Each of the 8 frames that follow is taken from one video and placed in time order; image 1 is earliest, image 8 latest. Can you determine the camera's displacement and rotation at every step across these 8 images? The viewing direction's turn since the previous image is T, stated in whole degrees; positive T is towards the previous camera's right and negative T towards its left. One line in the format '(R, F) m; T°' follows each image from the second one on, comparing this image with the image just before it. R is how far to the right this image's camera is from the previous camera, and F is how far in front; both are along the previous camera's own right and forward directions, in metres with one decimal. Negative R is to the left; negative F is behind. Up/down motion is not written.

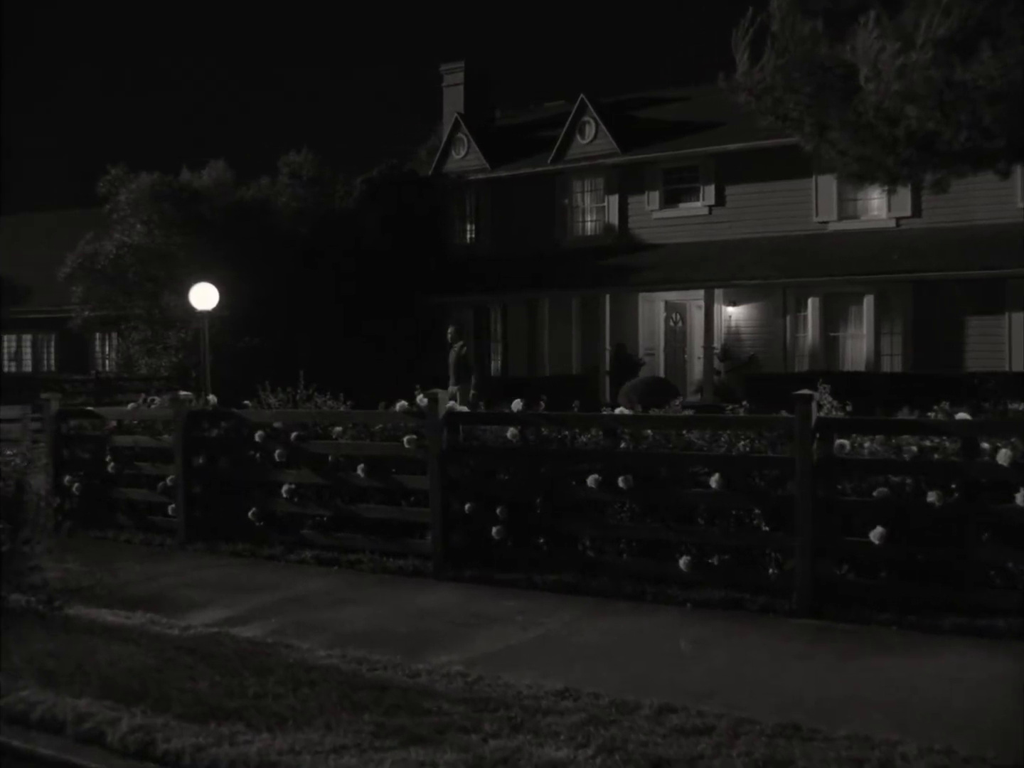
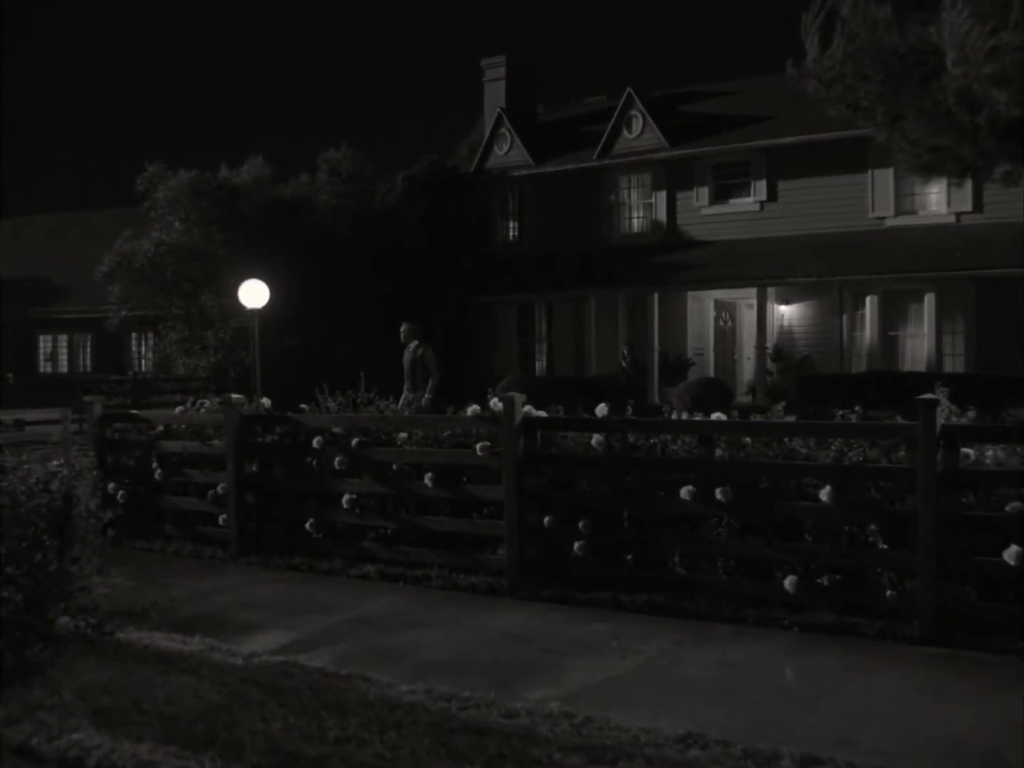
(-0.3, +0.7) m; -1°
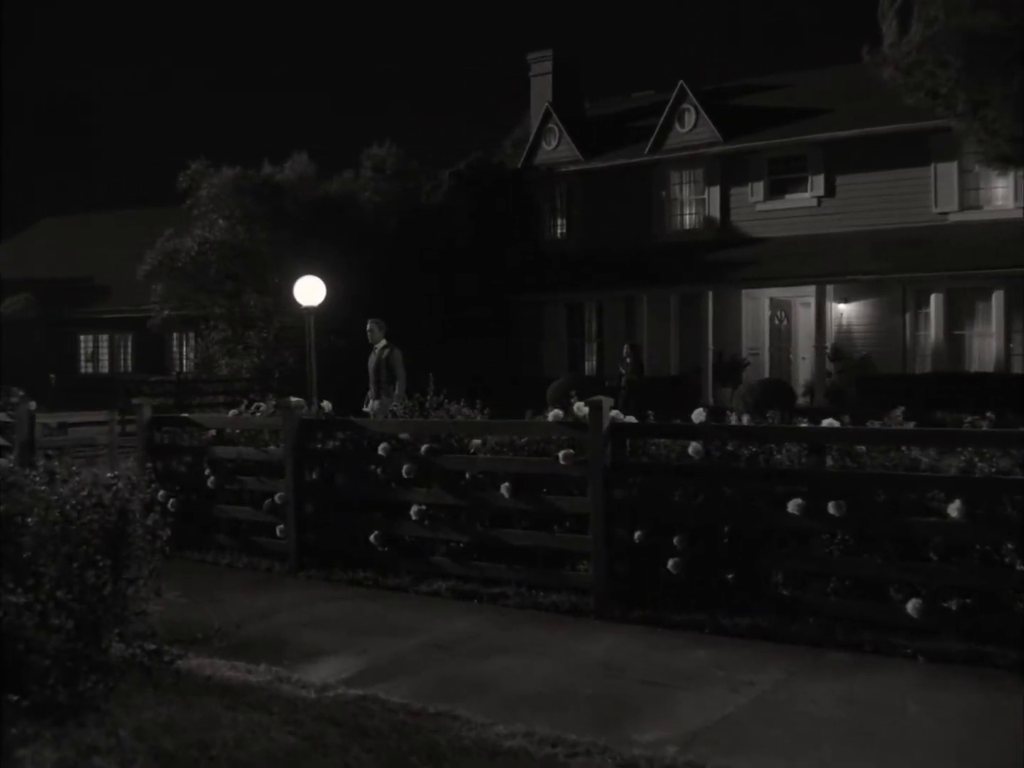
(-0.3, +0.7) m; -1°
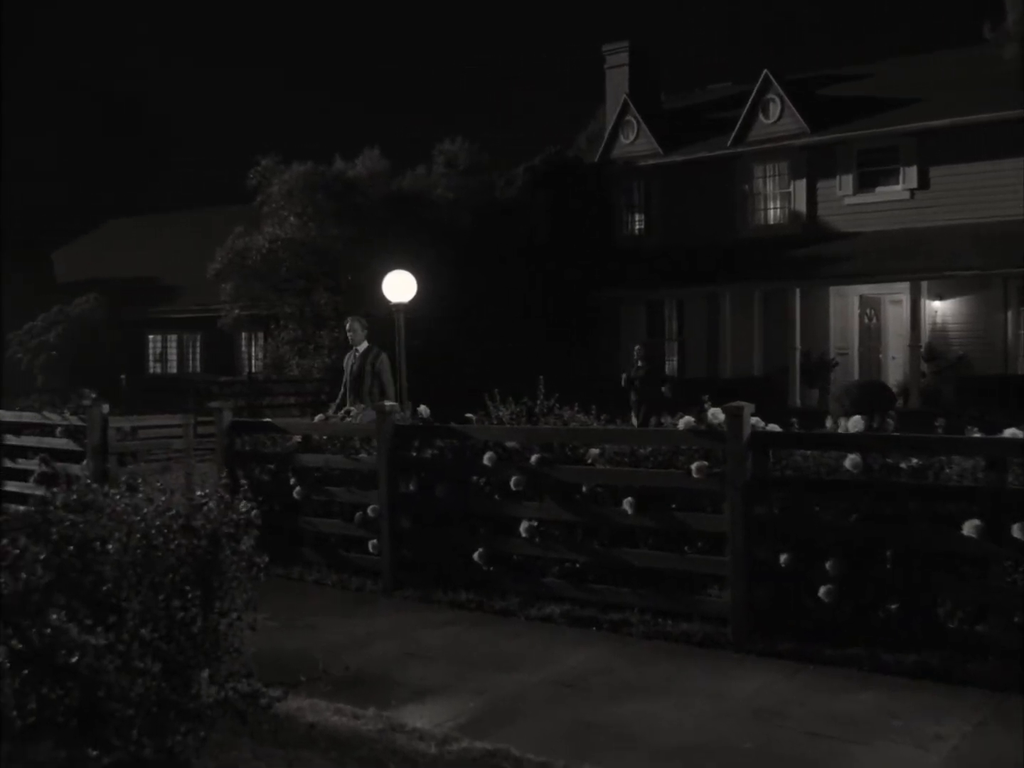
(-0.3, +0.8) m; -3°
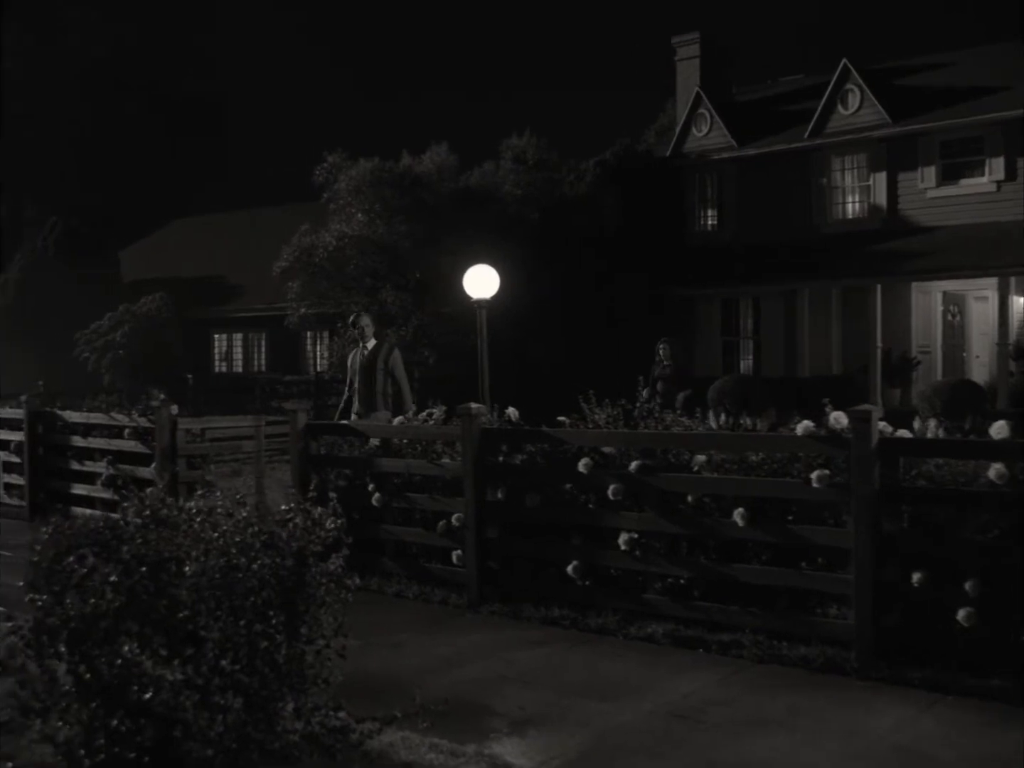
(-0.2, +0.6) m; -3°
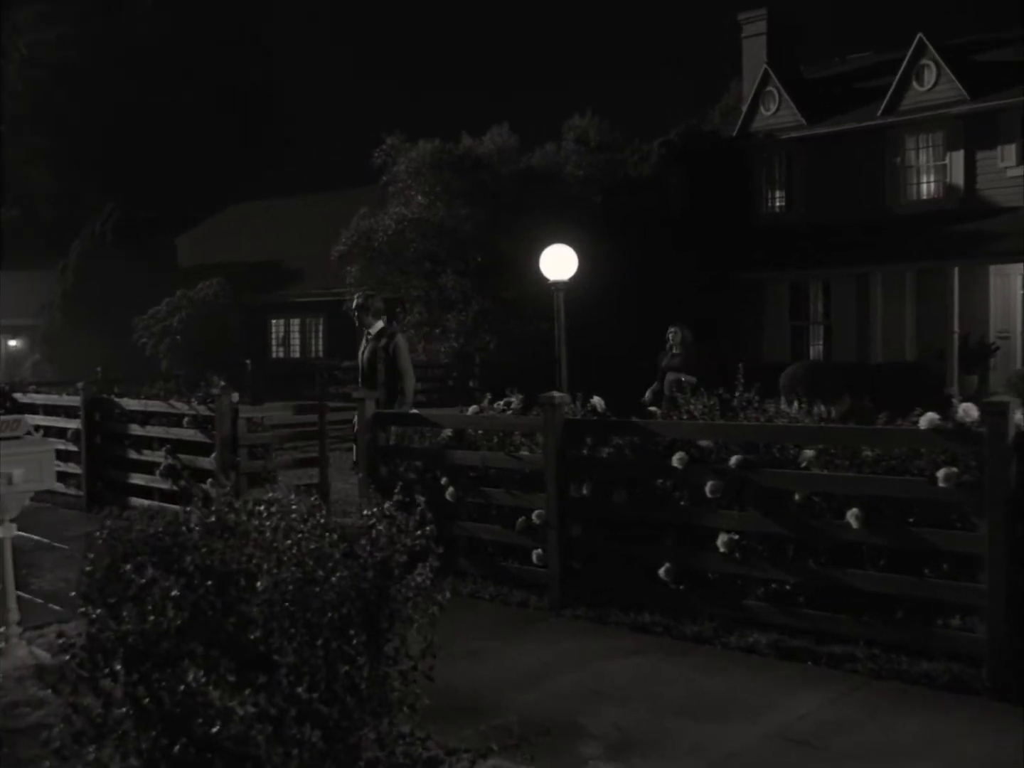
(-0.2, +0.6) m; -2°
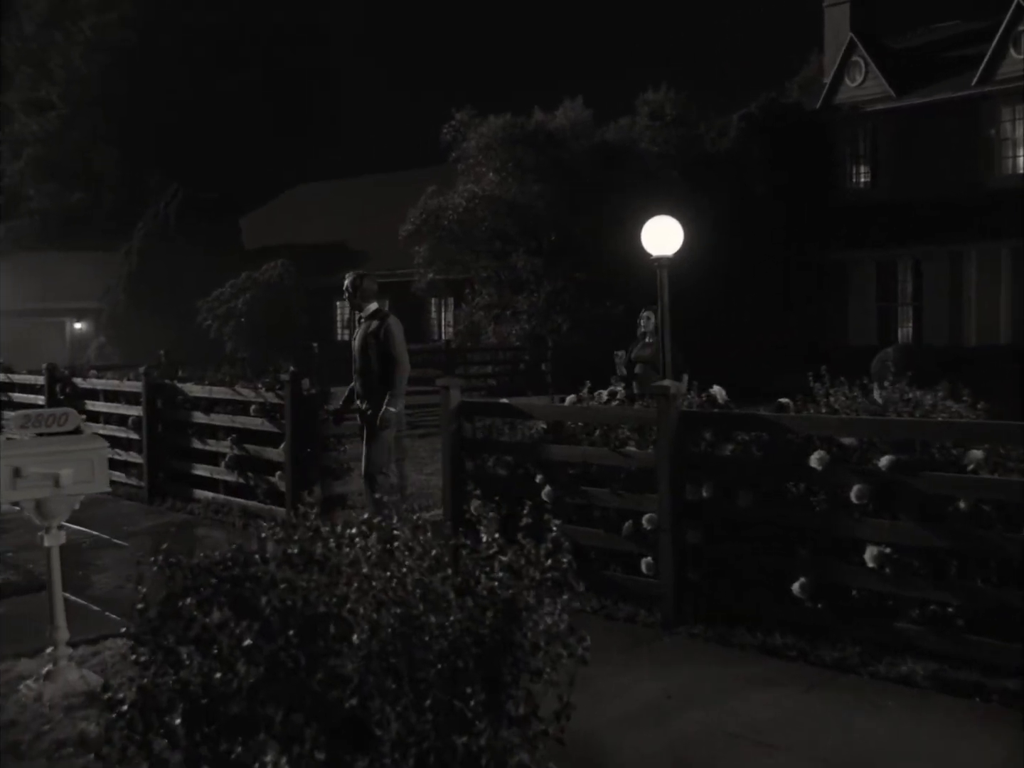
(-0.2, +0.9) m; -3°
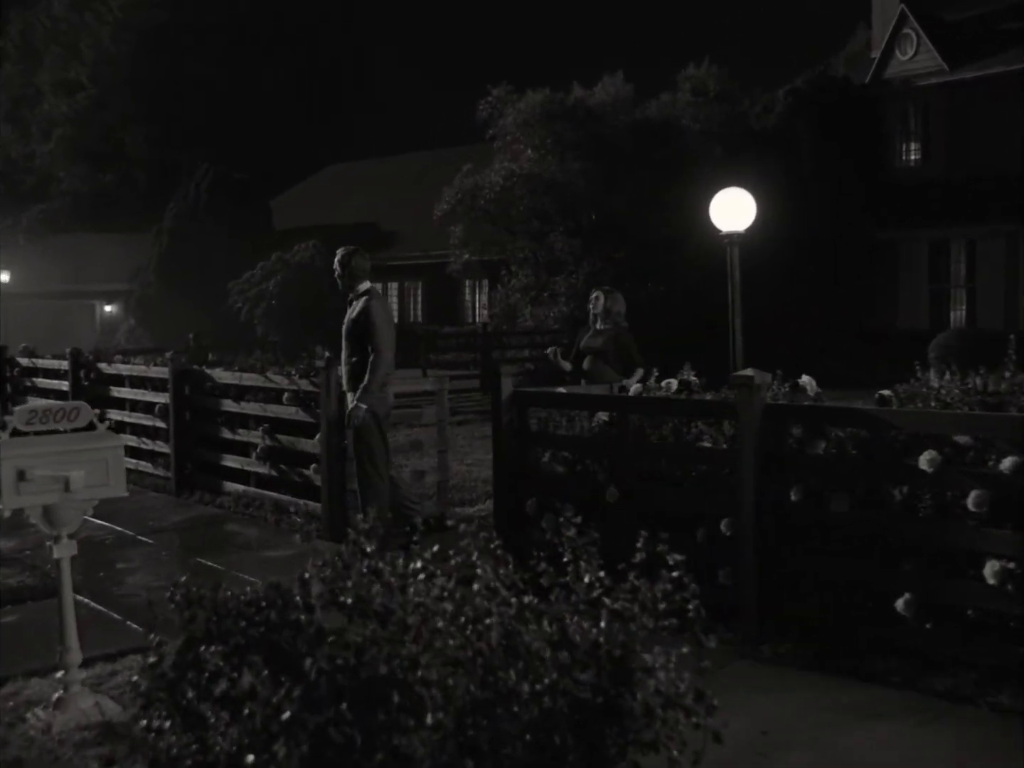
(-0.2, +0.7) m; -1°
